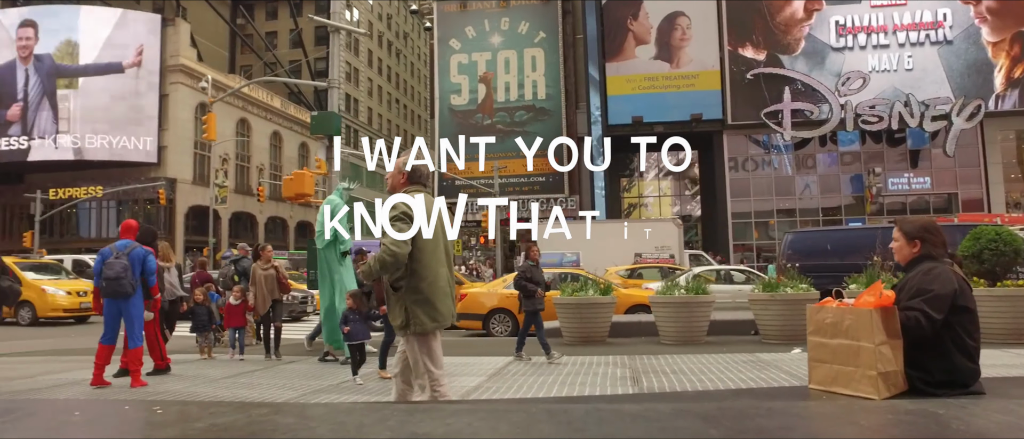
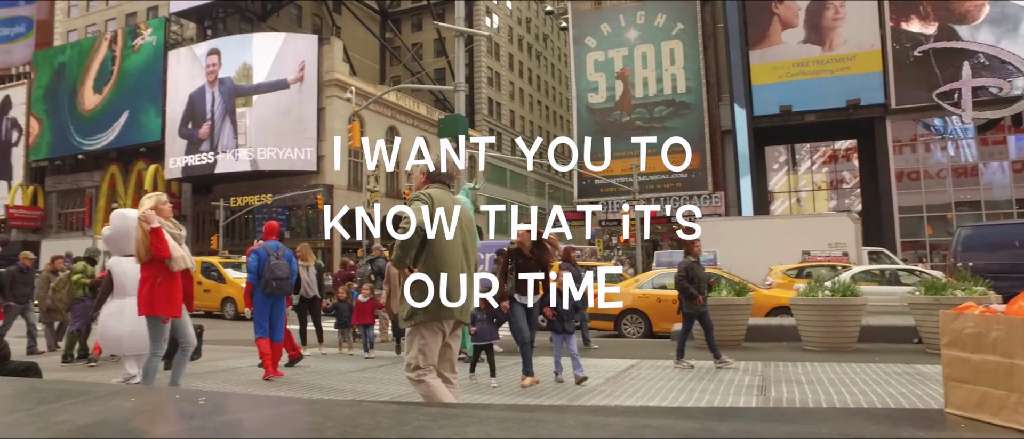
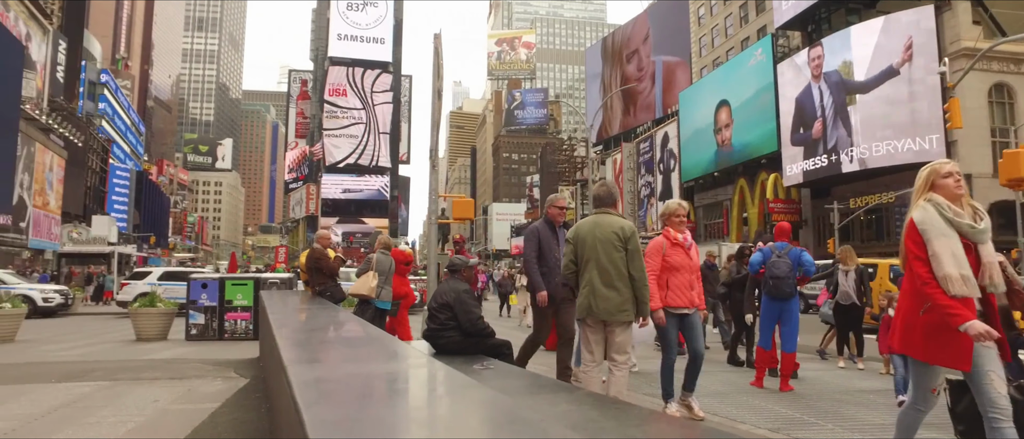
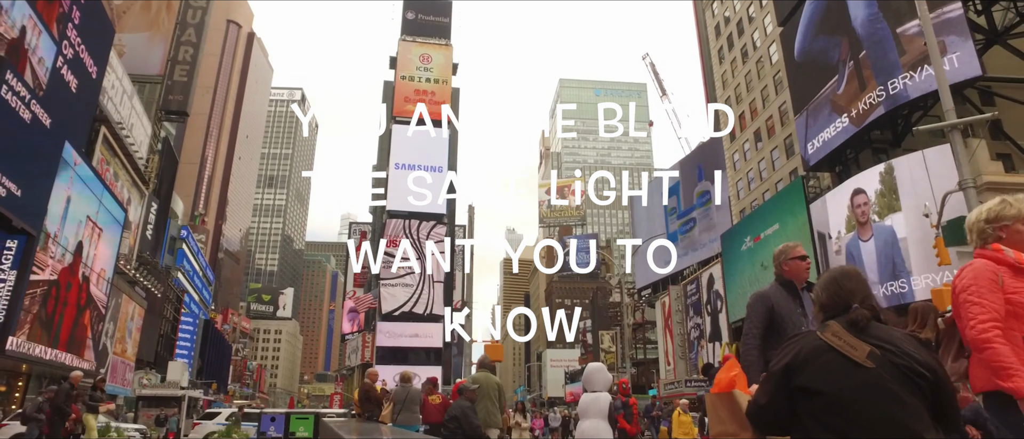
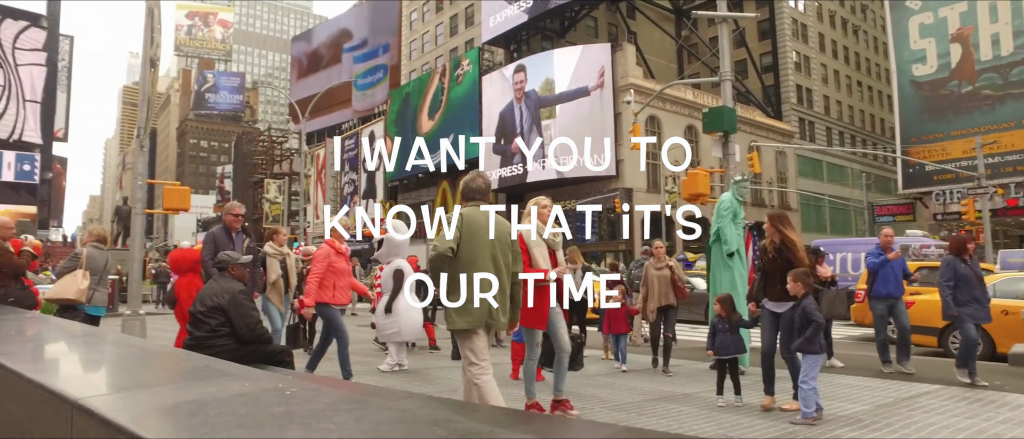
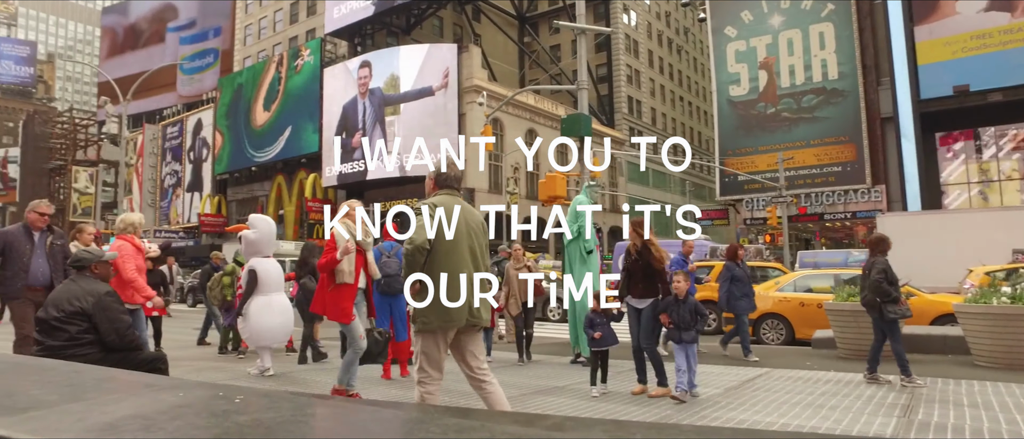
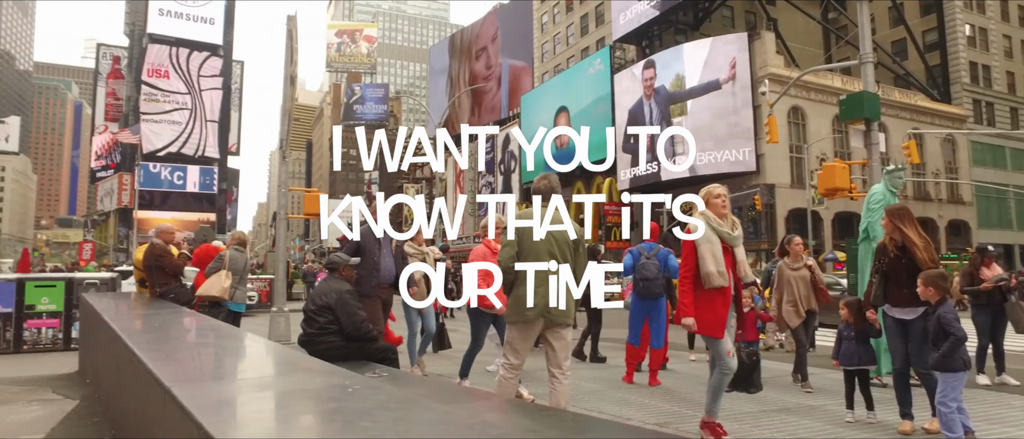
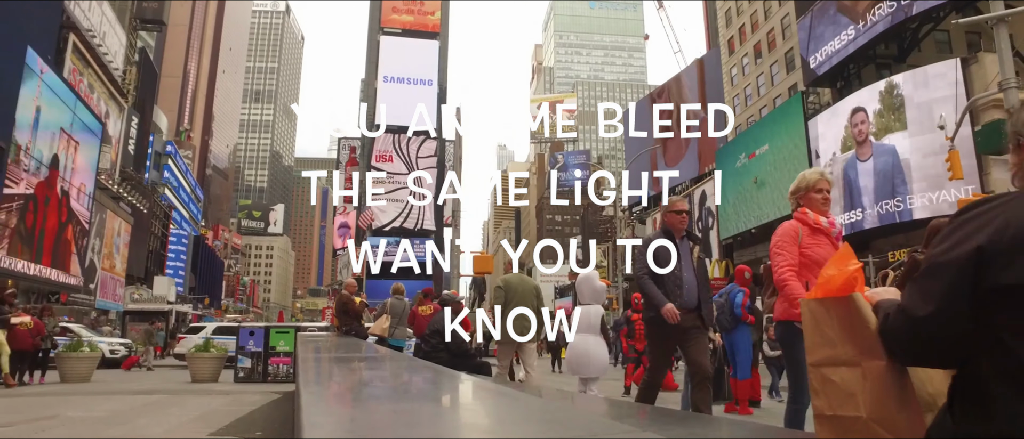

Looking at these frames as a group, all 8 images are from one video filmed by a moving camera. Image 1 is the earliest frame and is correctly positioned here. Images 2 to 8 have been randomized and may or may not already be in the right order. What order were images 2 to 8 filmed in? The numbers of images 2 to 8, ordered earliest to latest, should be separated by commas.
2, 6, 5, 7, 3, 8, 4
